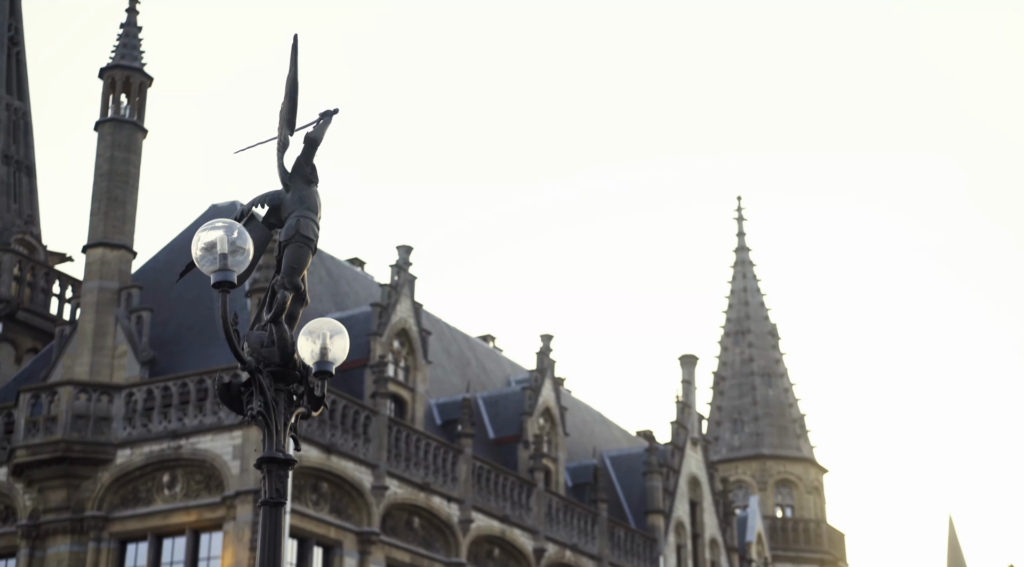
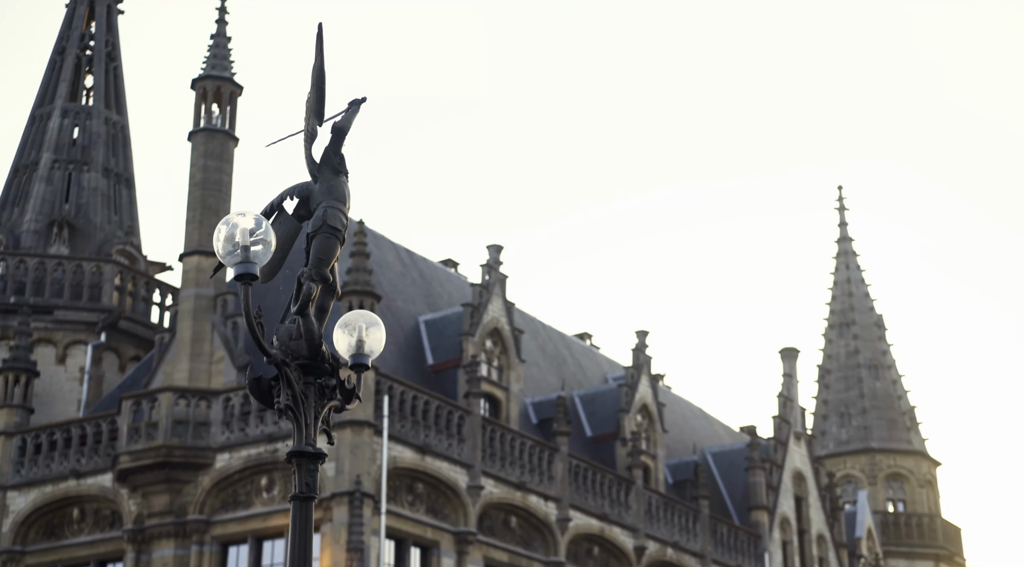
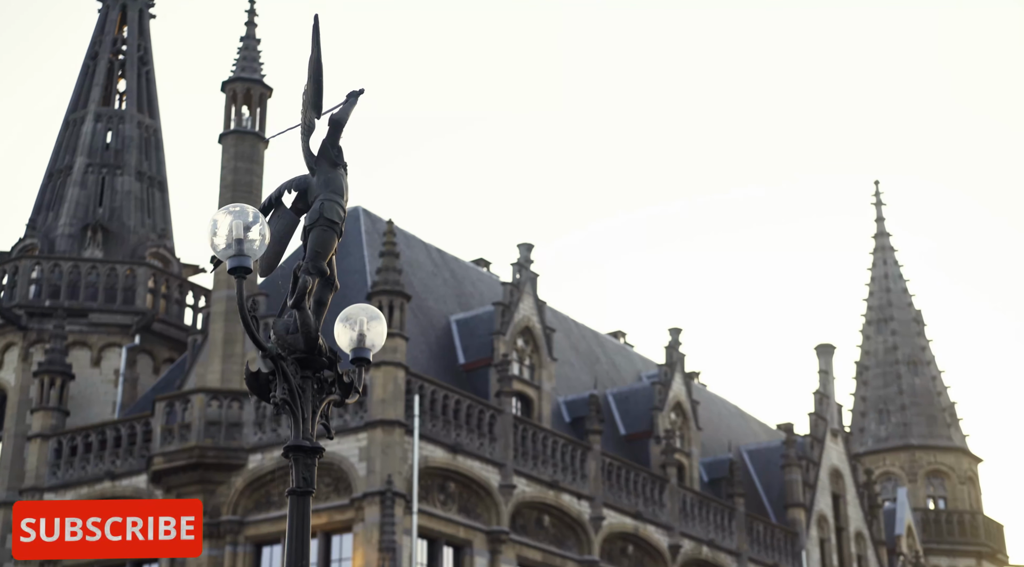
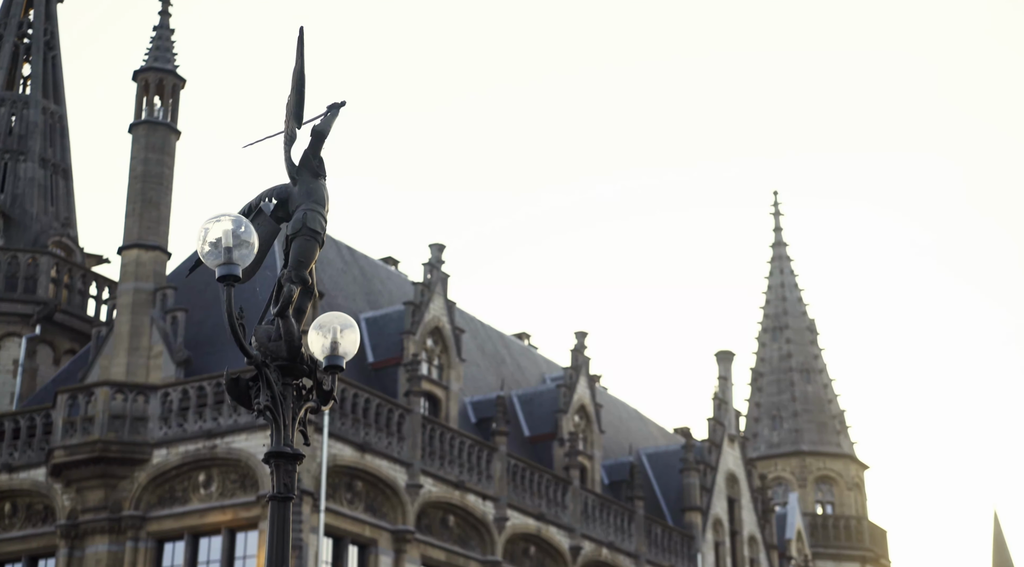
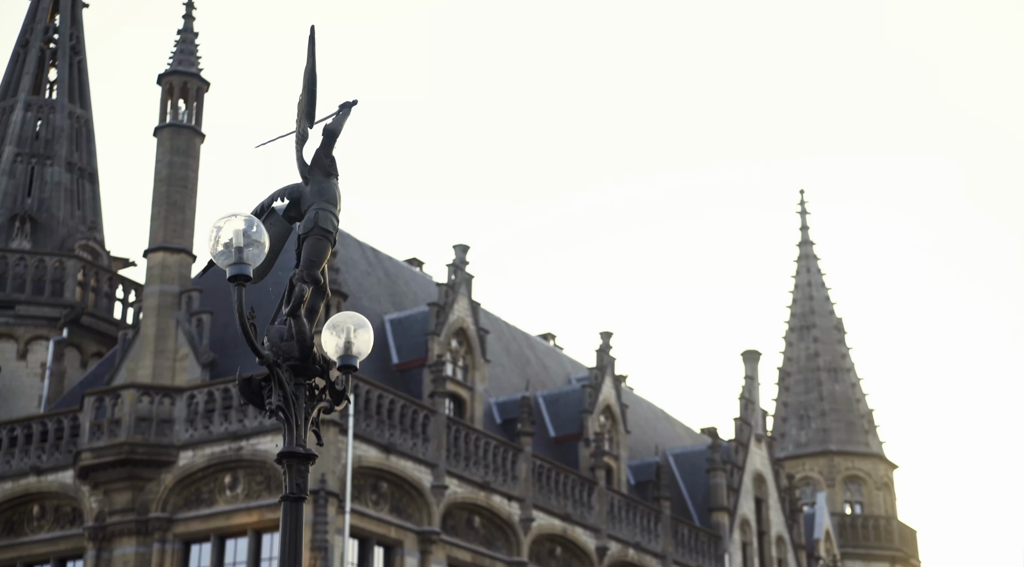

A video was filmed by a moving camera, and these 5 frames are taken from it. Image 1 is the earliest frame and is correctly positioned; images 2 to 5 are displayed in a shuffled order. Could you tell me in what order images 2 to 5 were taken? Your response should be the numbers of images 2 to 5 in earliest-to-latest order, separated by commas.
4, 5, 2, 3
